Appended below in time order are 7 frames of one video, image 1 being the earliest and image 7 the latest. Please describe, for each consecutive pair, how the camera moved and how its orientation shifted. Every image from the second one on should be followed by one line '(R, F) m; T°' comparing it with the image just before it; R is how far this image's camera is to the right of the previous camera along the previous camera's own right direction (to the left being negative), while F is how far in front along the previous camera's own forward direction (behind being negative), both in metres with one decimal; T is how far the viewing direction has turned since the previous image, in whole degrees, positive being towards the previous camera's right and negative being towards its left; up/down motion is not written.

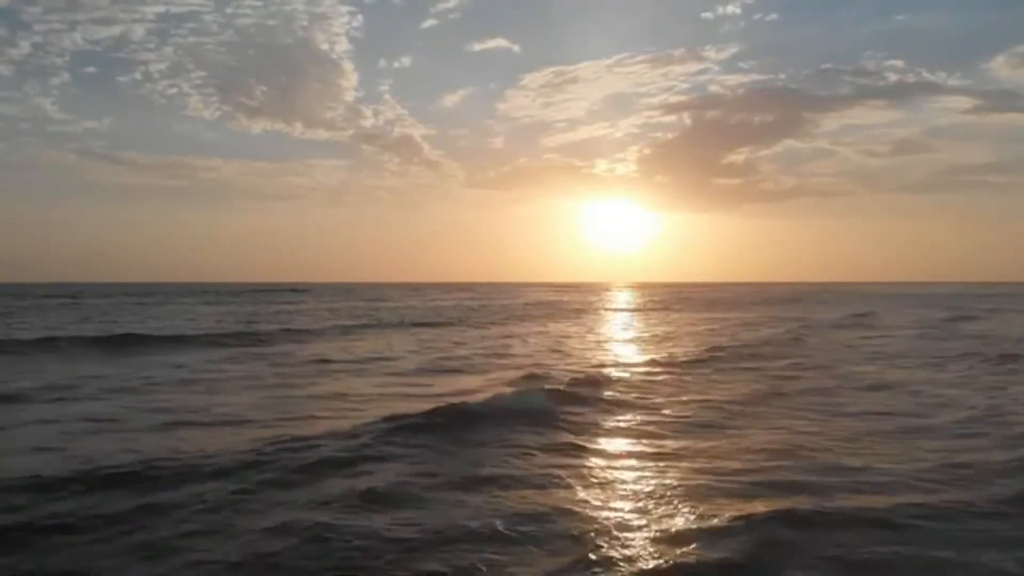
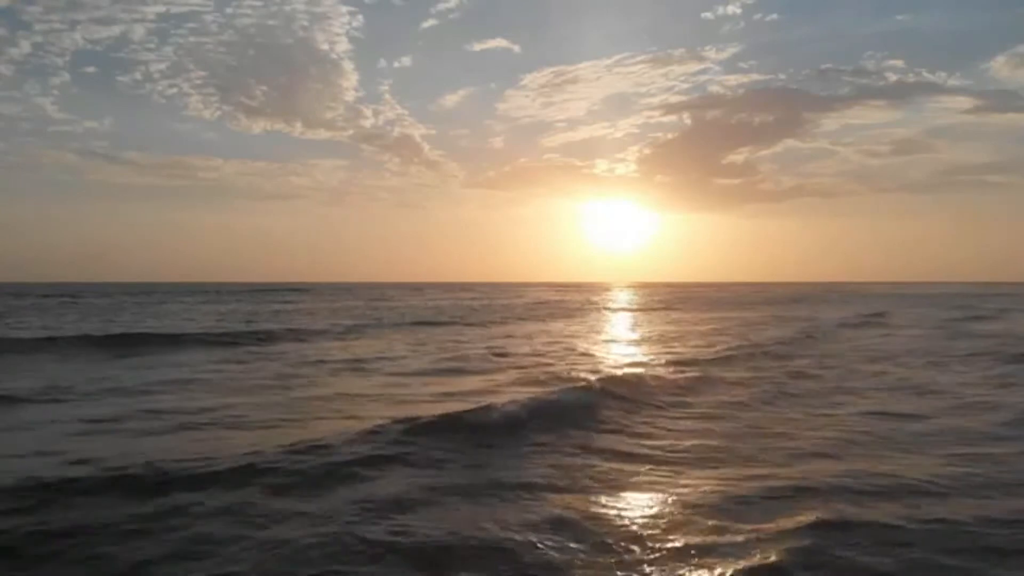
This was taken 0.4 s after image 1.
(-5.7, -3.3) m; 0°
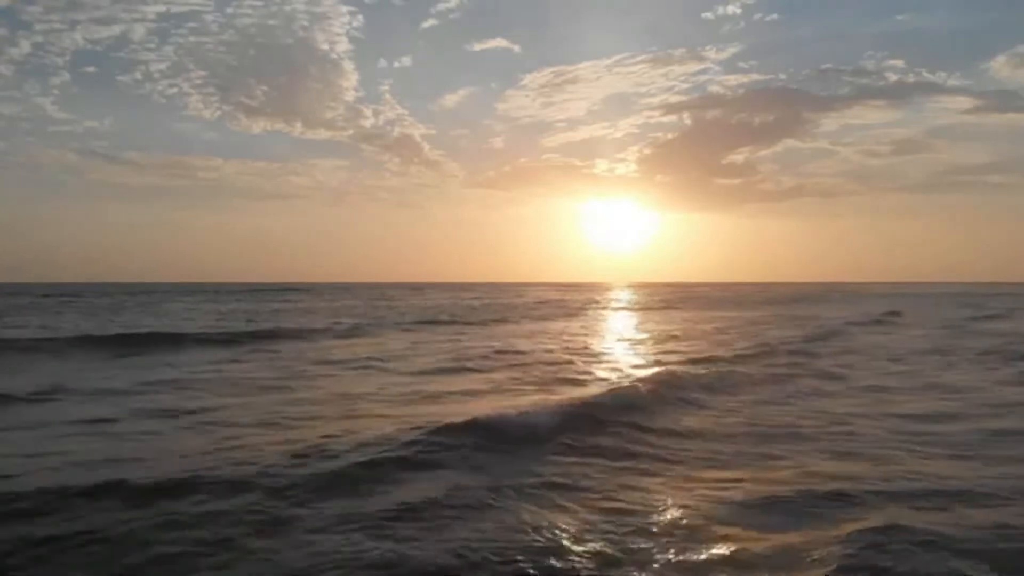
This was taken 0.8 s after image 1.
(+0.5, -2.4) m; 0°
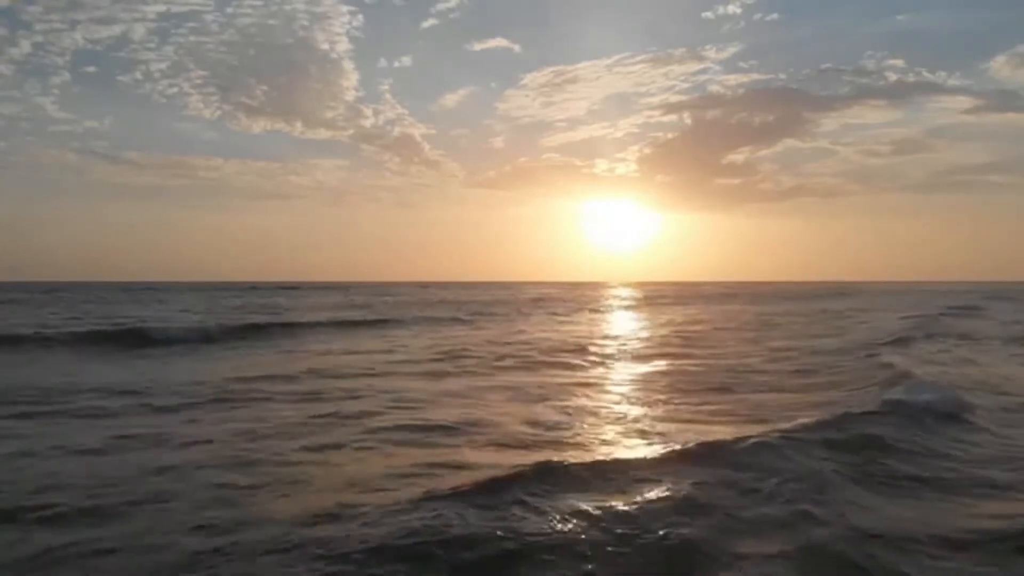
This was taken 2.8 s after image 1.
(-0.4, +1.0) m; 0°
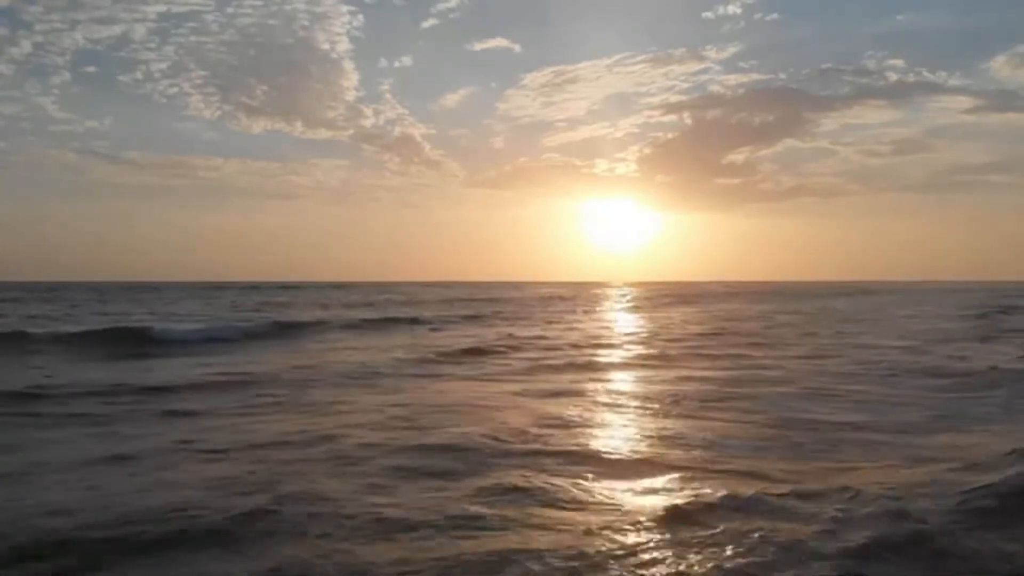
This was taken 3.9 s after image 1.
(-0.6, +1.6) m; 0°
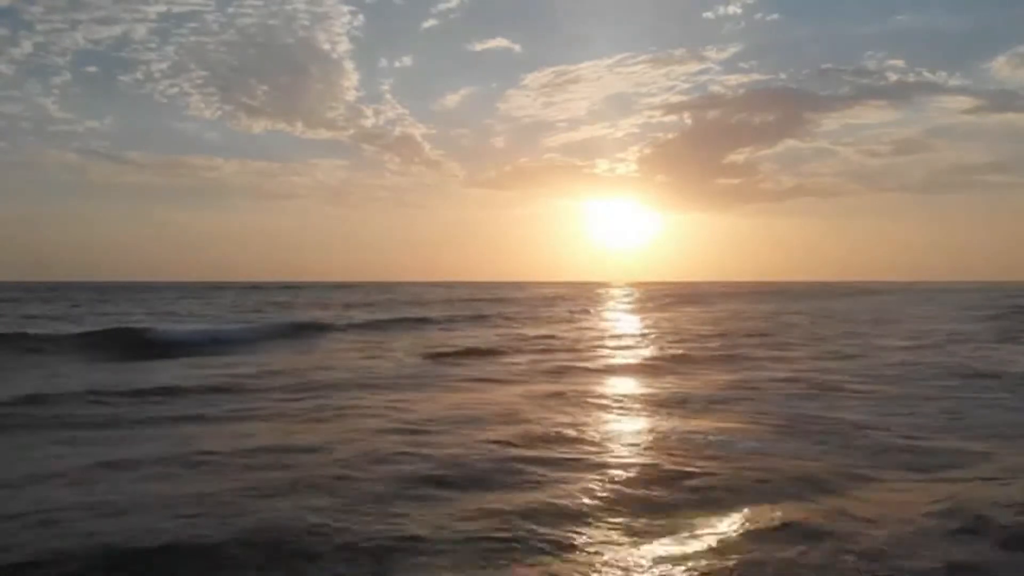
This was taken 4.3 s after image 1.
(+1.6, -0.7) m; 0°
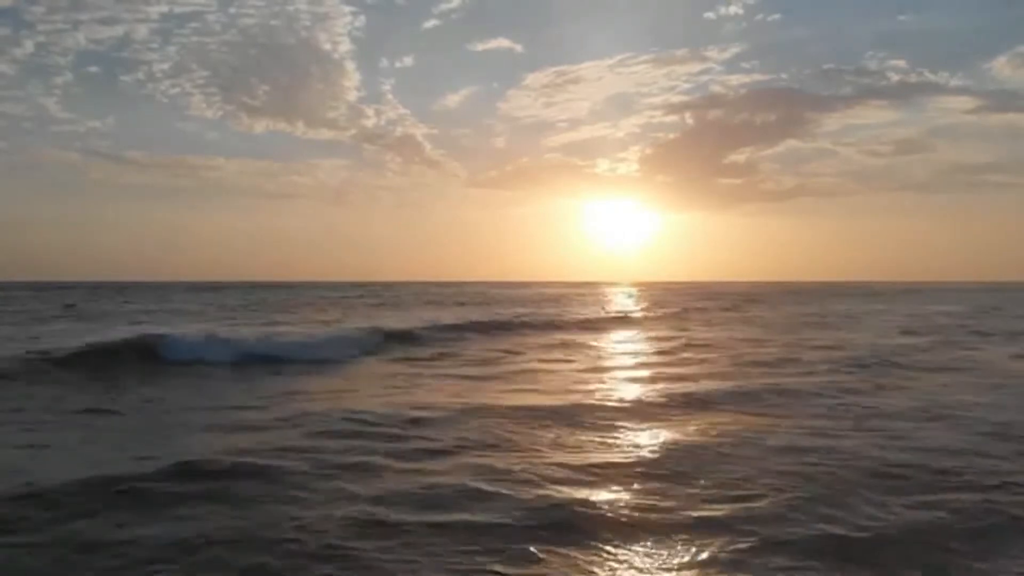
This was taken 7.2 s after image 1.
(-0.6, +1.0) m; 0°
